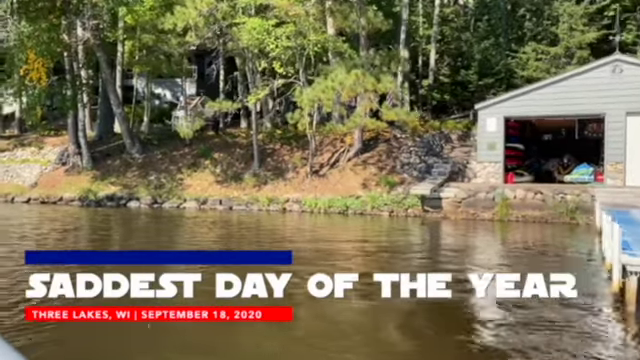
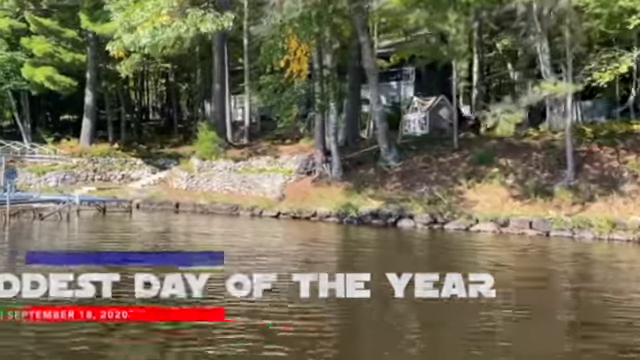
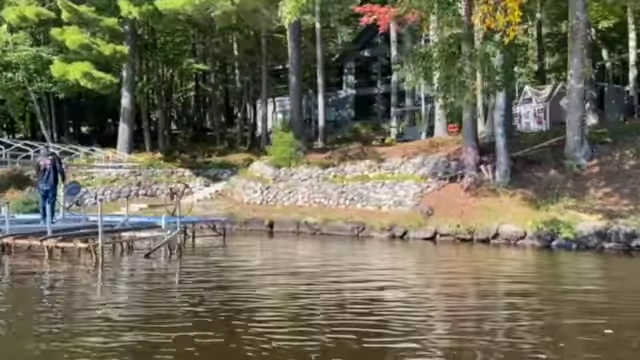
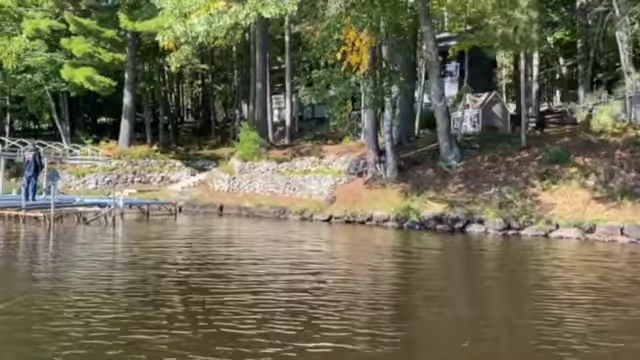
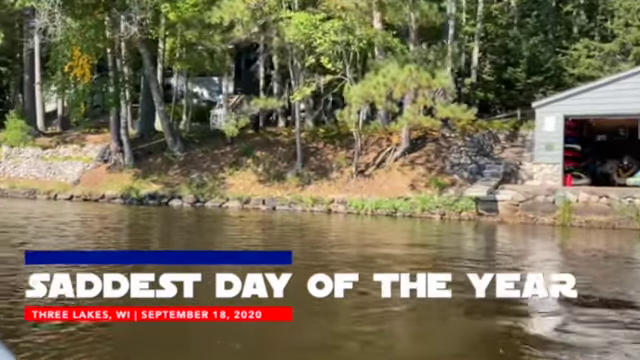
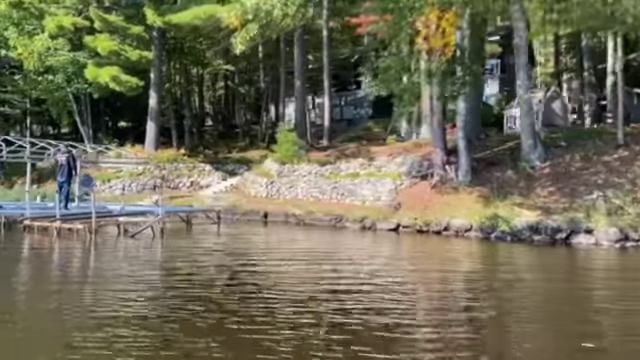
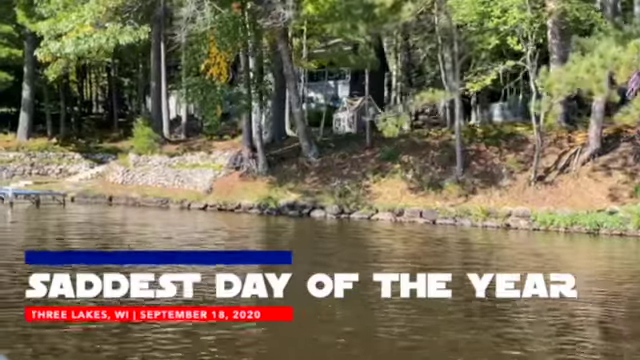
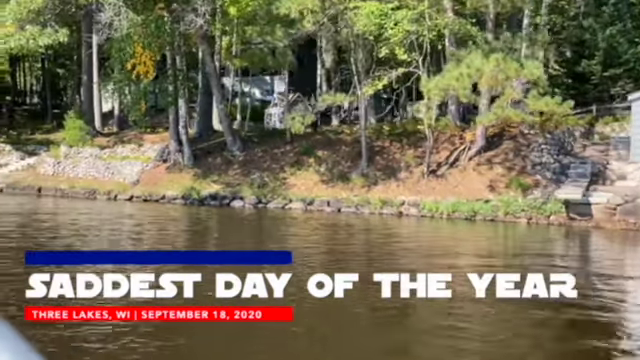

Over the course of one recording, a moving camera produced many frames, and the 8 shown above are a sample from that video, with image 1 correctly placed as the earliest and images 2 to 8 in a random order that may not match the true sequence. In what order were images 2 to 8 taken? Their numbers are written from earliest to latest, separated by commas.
5, 8, 7, 2, 4, 6, 3
